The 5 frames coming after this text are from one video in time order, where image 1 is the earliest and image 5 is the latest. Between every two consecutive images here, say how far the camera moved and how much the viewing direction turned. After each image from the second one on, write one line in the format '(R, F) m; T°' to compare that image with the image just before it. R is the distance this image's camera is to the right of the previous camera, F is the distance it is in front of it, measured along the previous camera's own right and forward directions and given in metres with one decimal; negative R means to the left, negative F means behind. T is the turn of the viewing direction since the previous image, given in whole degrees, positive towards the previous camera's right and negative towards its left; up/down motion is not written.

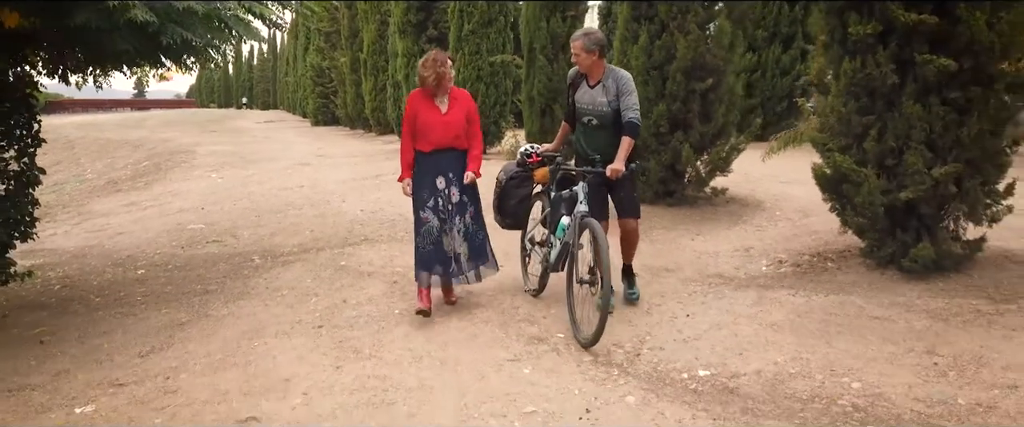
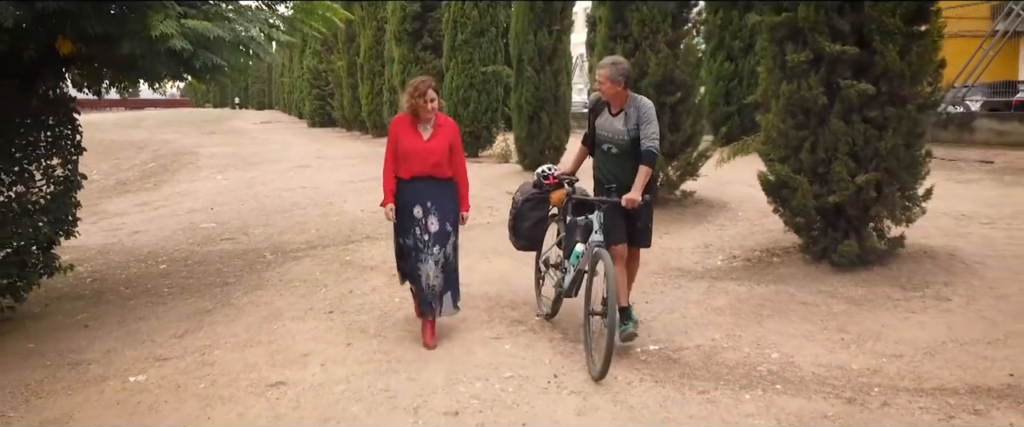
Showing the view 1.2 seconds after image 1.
(+0.1, -0.8) m; 0°
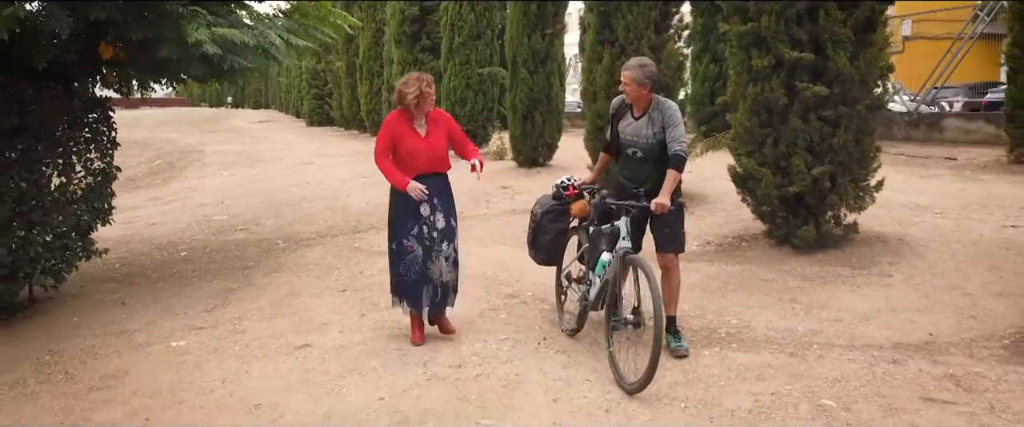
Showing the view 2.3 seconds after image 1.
(0.0, -0.7) m; 0°
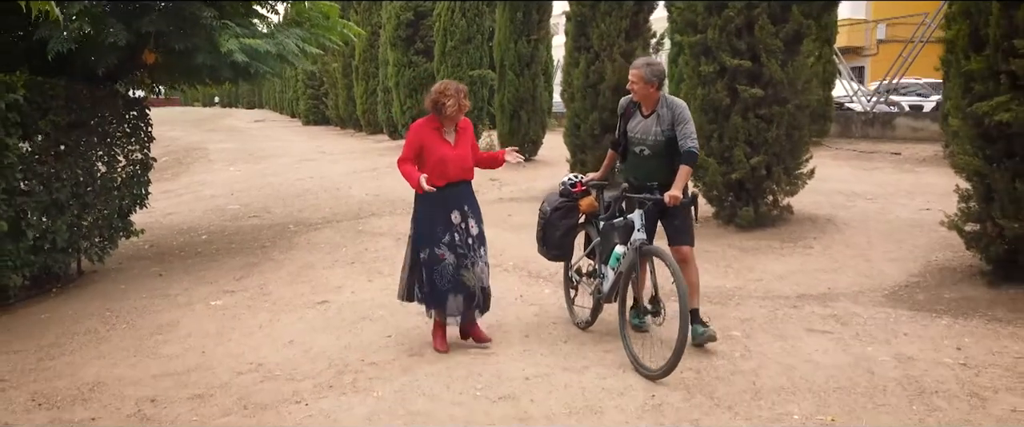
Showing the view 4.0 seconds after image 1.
(+0.1, -1.1) m; +1°
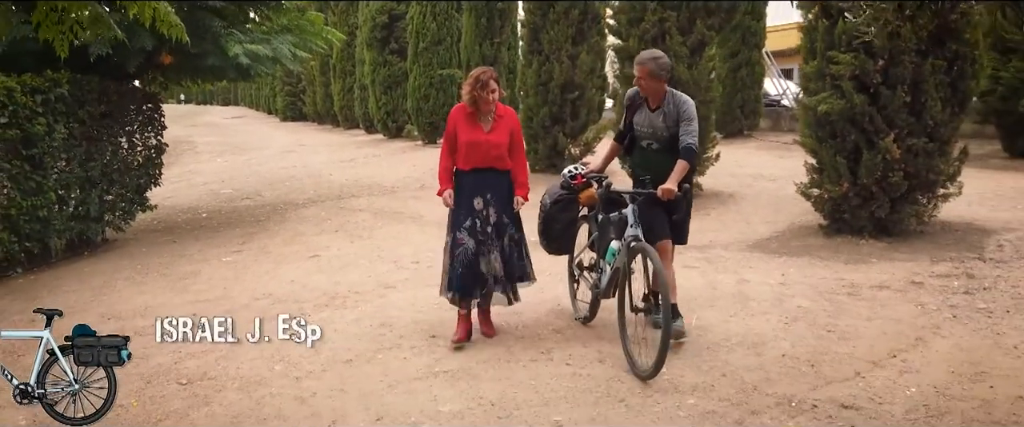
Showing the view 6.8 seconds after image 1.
(+0.2, -1.5) m; +2°
